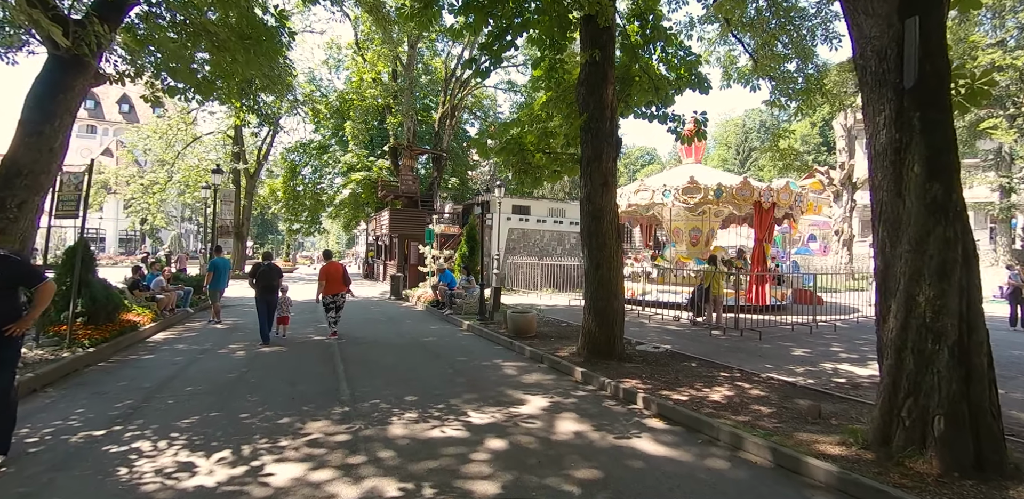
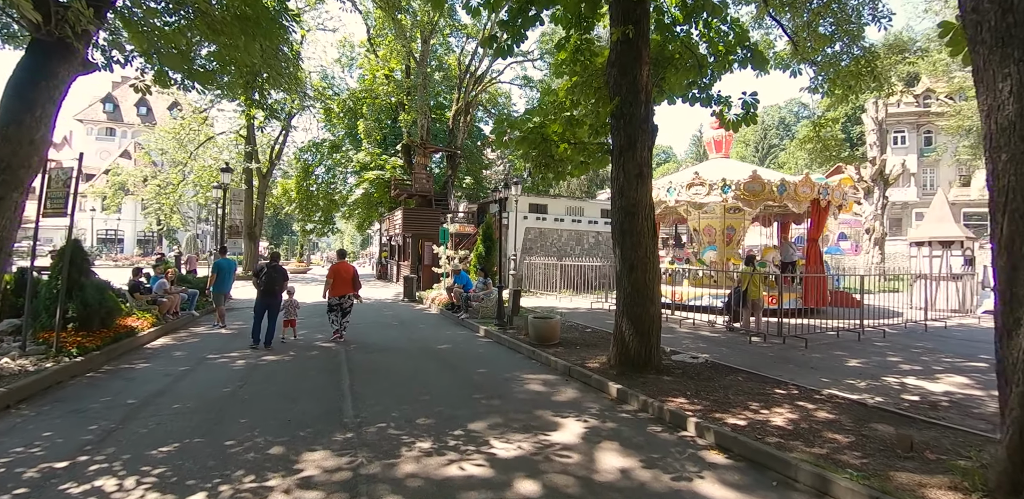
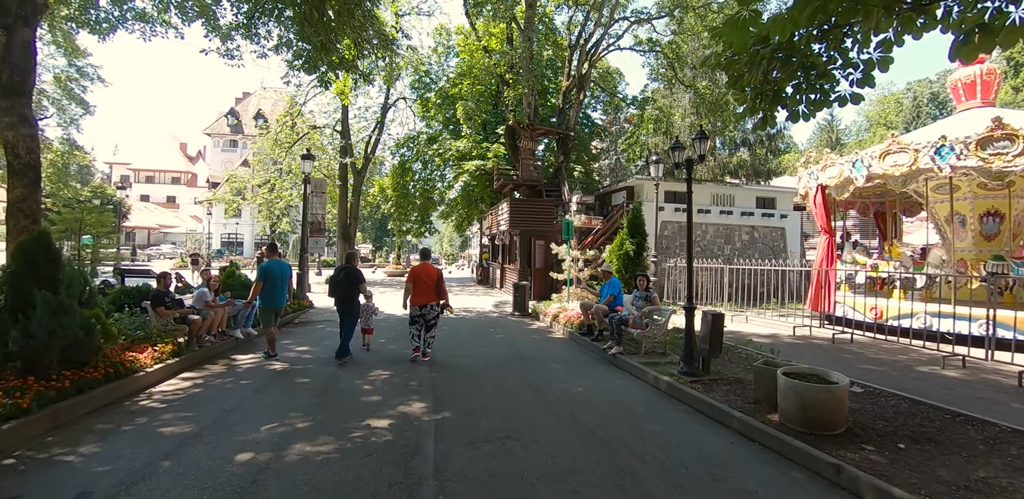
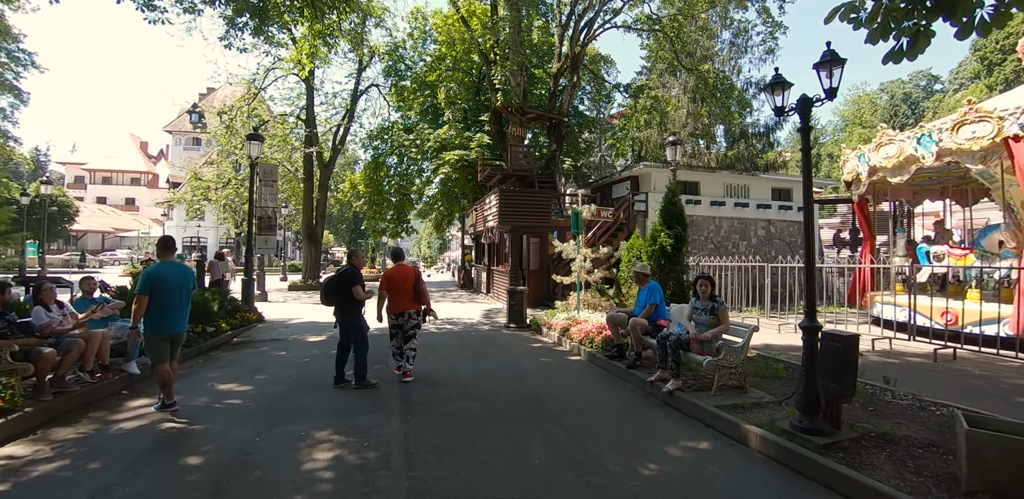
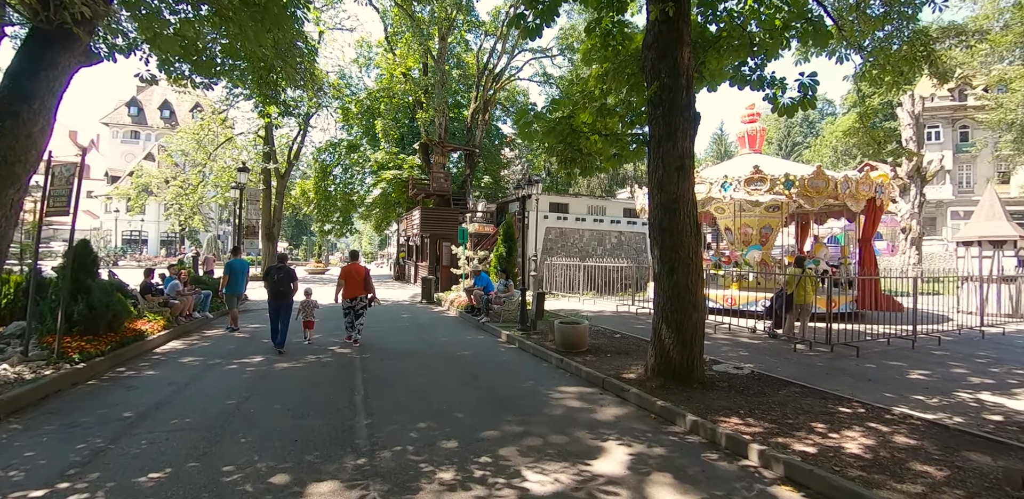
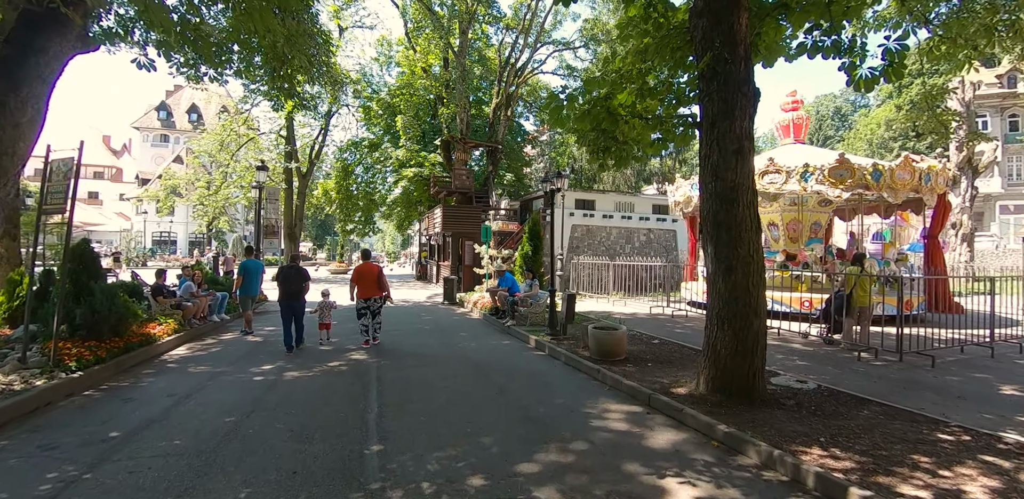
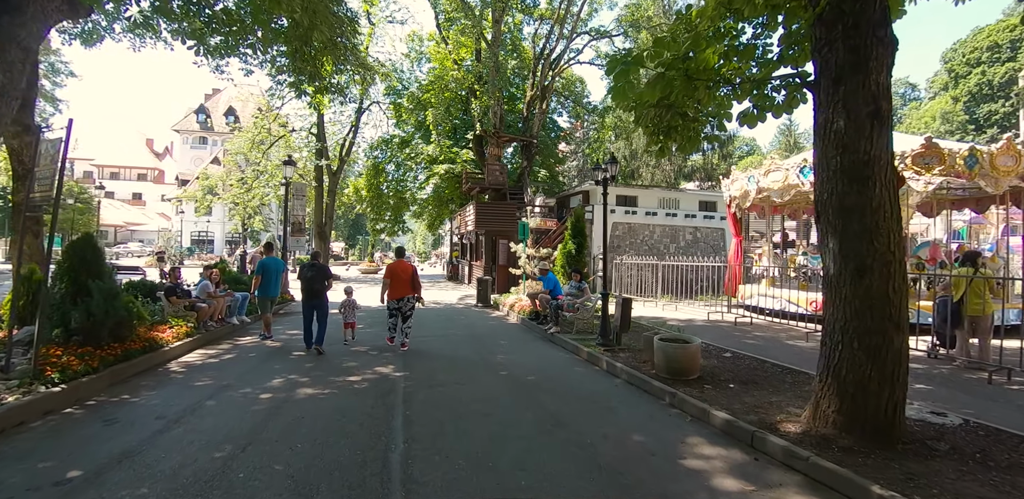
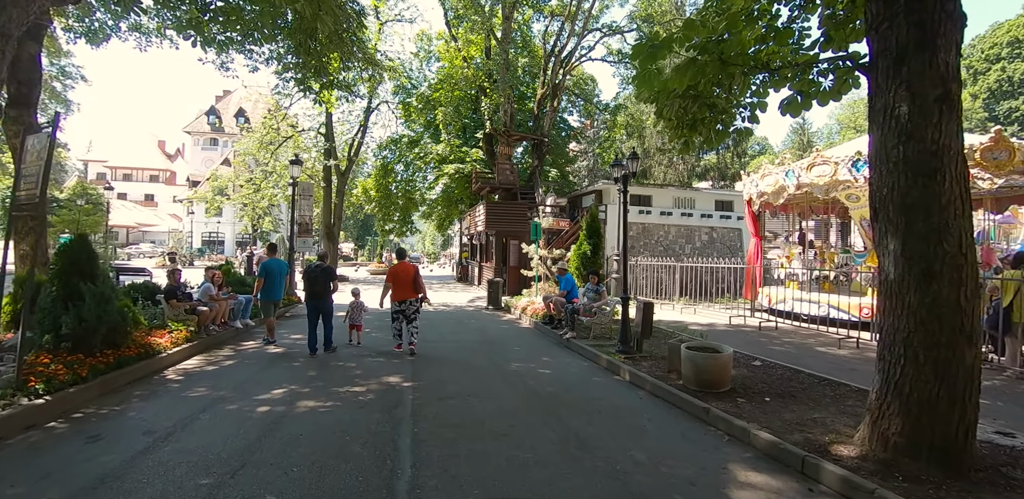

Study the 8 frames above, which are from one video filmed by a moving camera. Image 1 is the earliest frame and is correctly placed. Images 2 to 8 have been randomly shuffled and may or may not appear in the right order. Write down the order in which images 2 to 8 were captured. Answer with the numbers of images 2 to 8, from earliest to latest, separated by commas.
2, 5, 6, 7, 8, 3, 4
